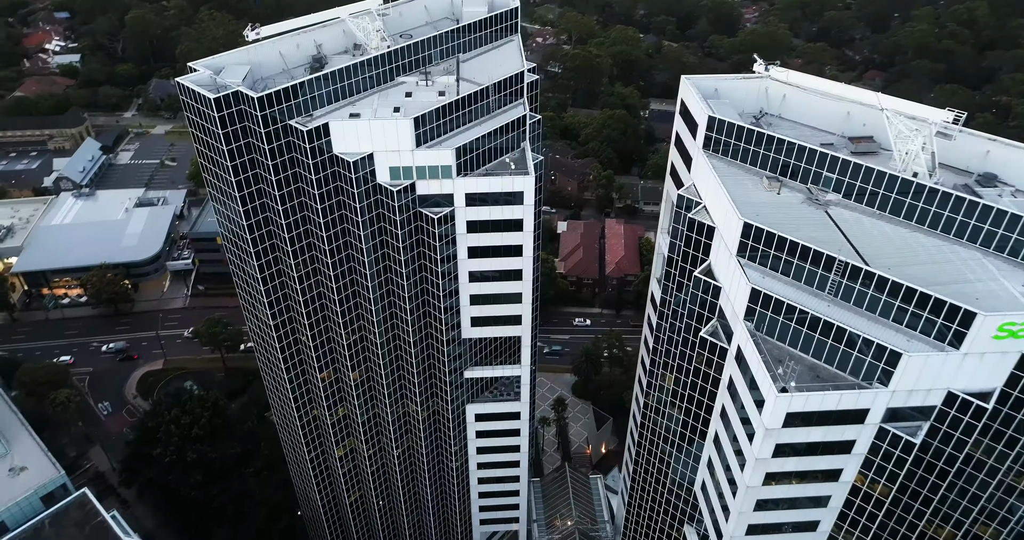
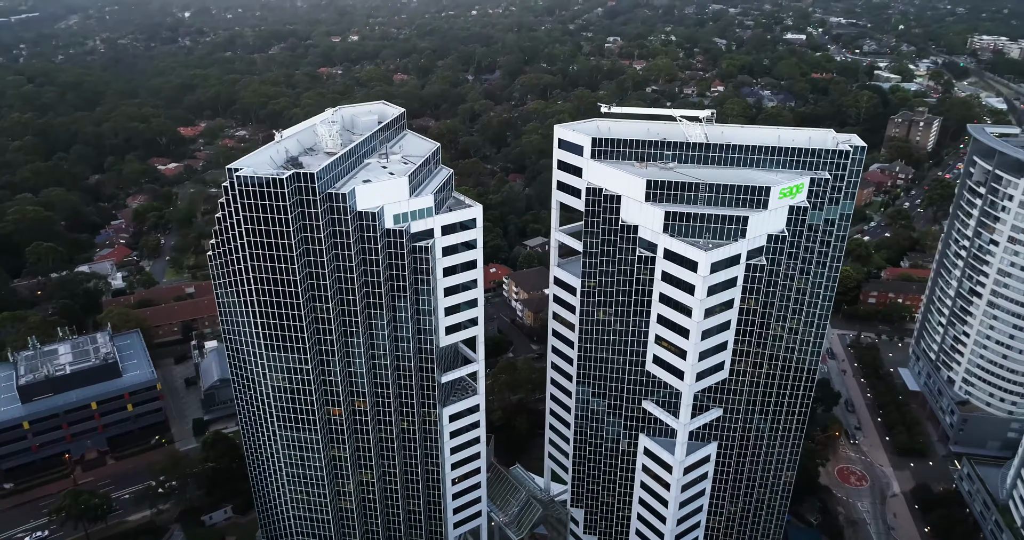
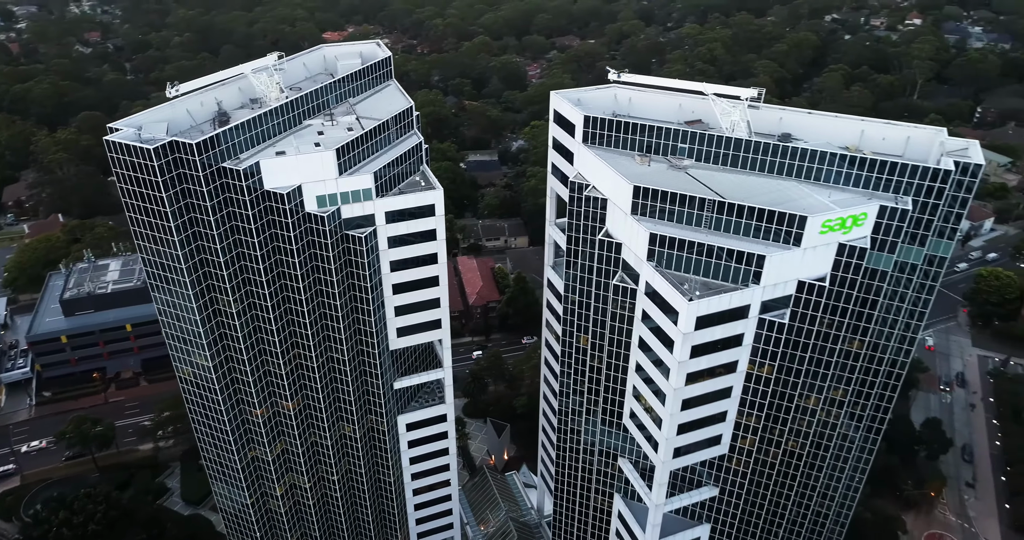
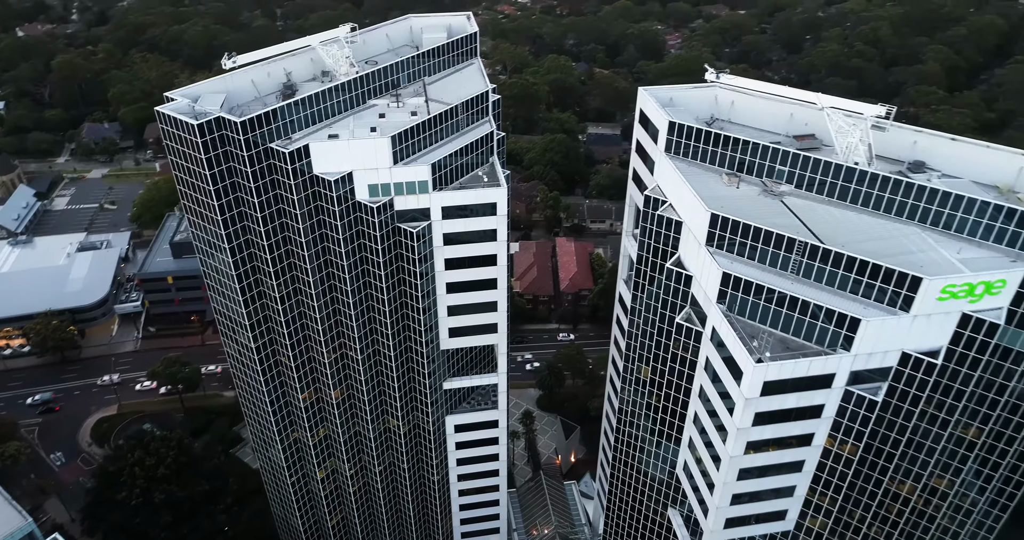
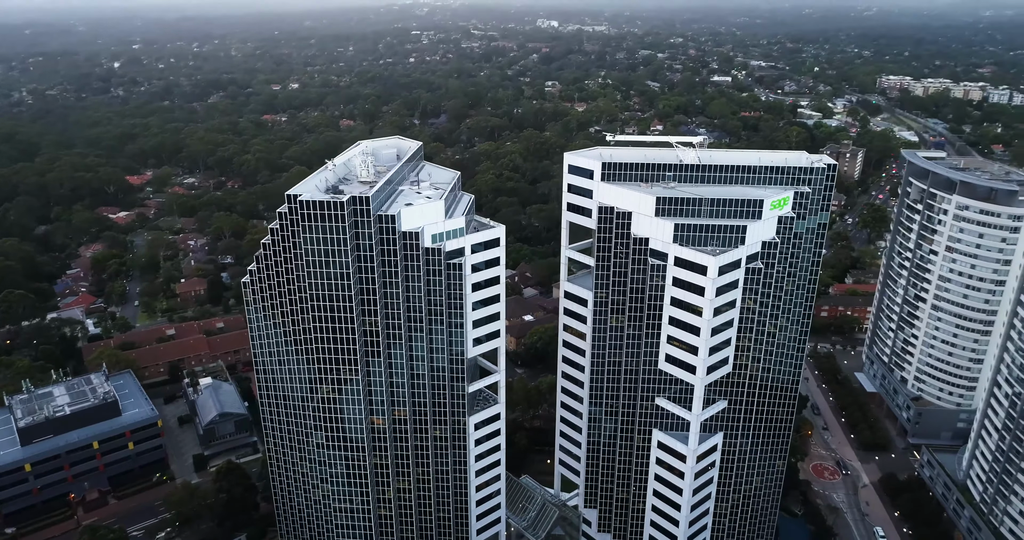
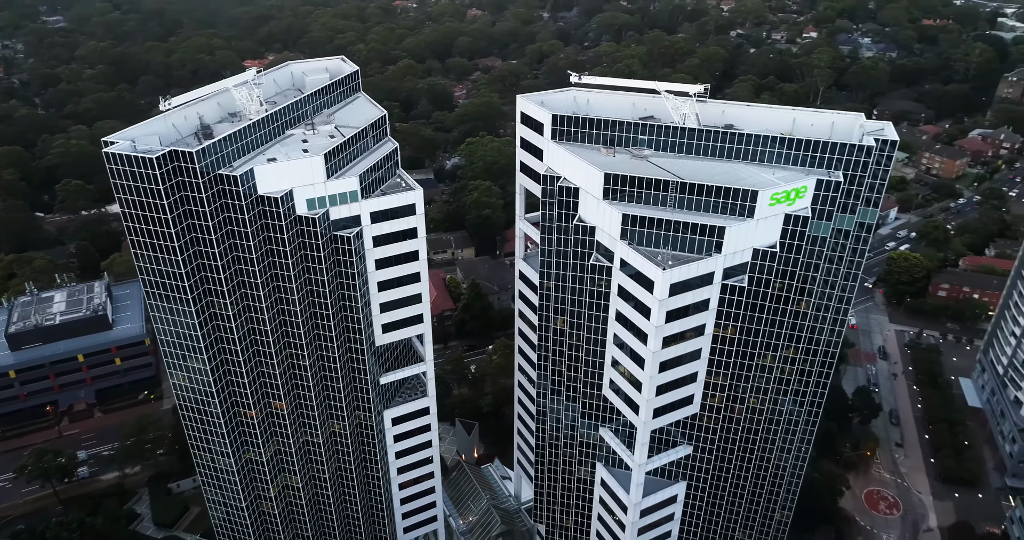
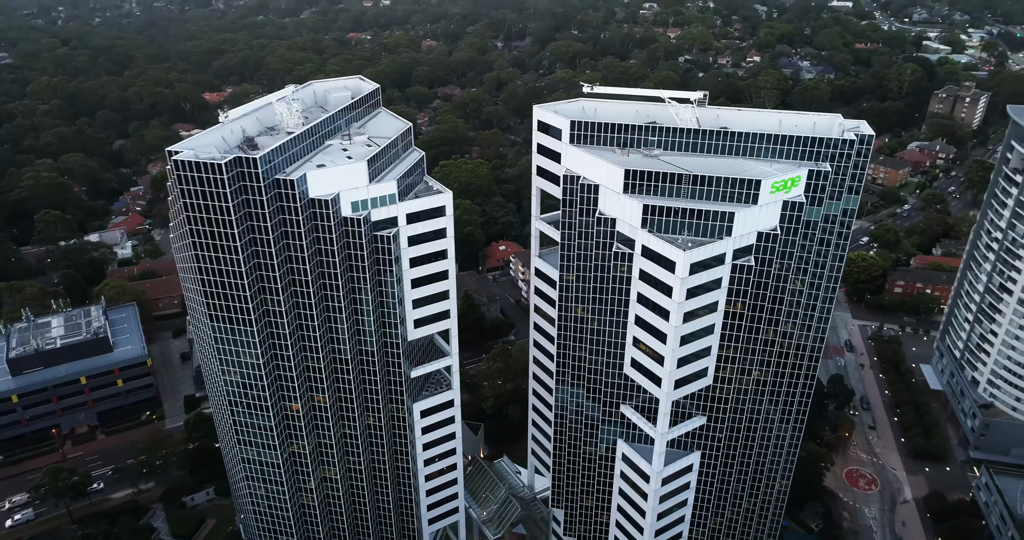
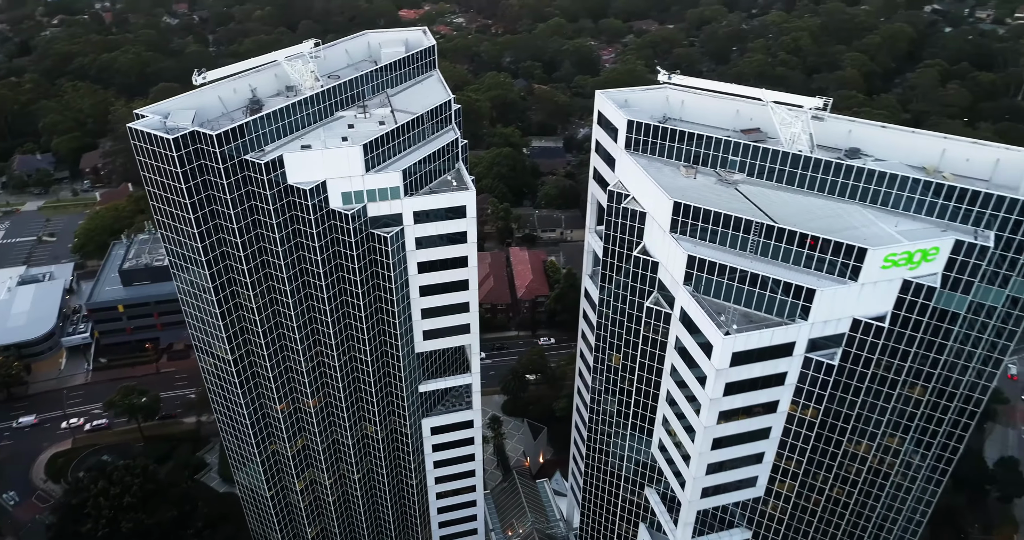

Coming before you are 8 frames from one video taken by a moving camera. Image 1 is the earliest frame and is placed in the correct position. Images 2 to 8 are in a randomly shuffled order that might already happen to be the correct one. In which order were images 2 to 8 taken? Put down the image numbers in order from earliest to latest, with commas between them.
4, 8, 3, 6, 7, 2, 5
